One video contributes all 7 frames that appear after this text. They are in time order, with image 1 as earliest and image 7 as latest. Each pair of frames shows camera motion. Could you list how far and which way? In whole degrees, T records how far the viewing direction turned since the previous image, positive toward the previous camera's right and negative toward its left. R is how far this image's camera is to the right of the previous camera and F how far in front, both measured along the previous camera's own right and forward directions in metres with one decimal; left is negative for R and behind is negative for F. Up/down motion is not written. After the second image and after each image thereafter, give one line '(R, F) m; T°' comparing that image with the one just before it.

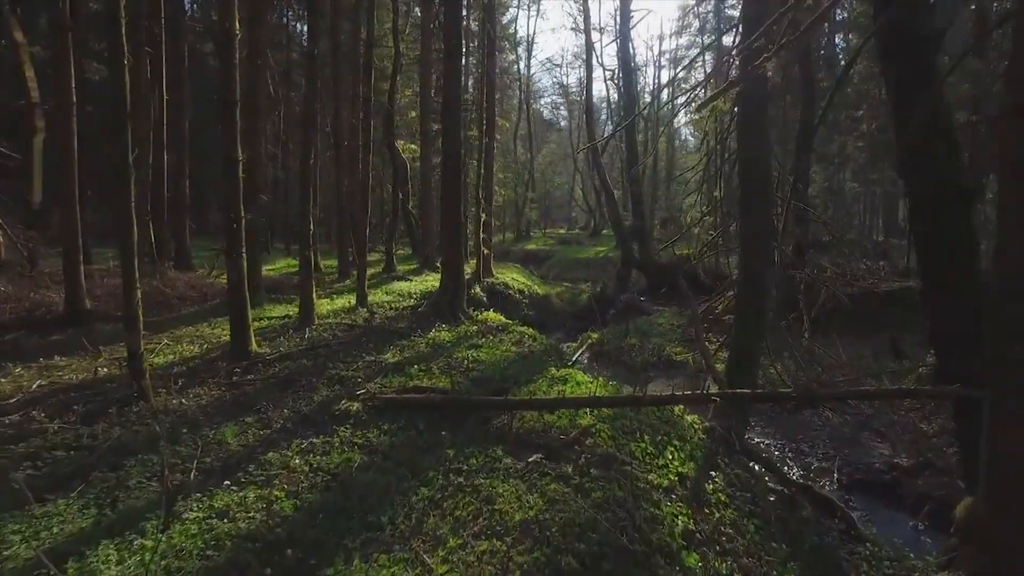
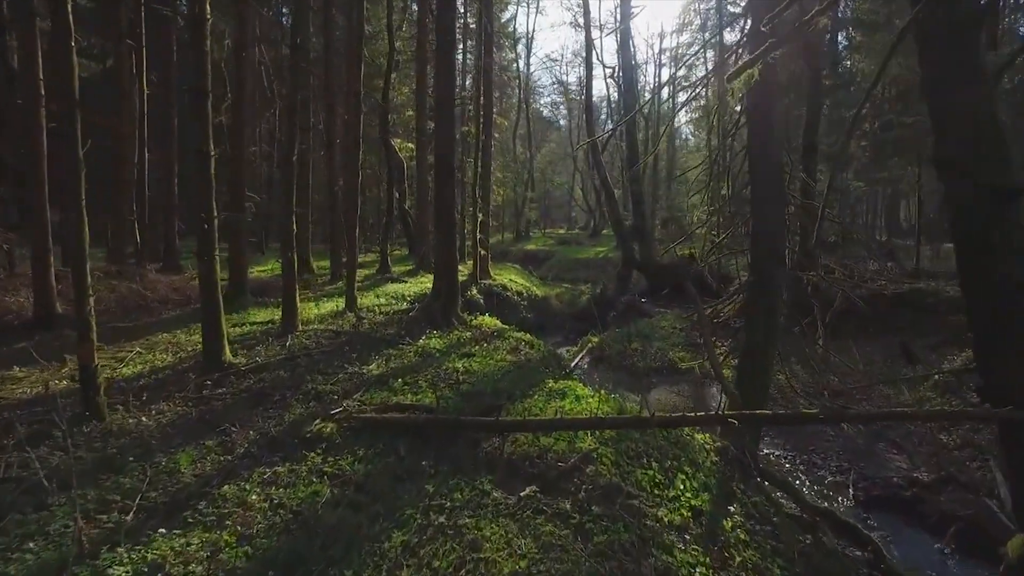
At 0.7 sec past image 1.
(+0.1, +0.7) m; 0°
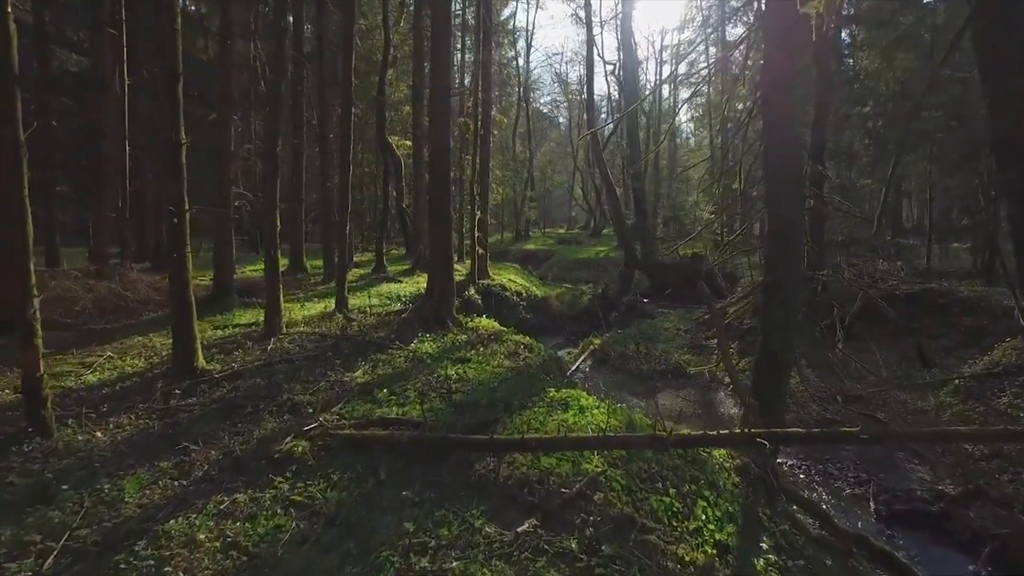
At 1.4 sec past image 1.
(0.0, +0.7) m; 0°
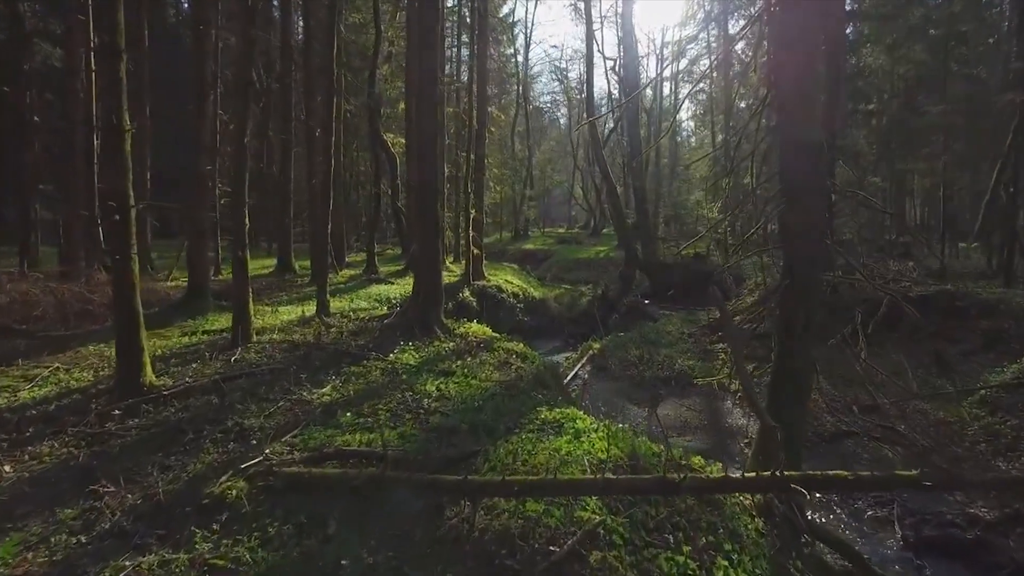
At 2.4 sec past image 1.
(+0.2, +1.0) m; 0°
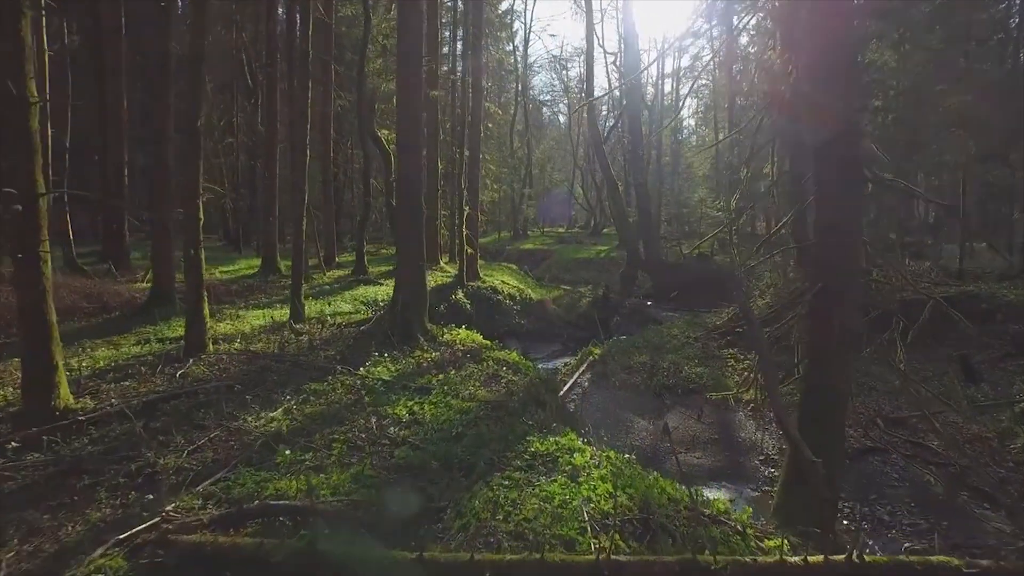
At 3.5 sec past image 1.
(+0.2, +1.2) m; 0°
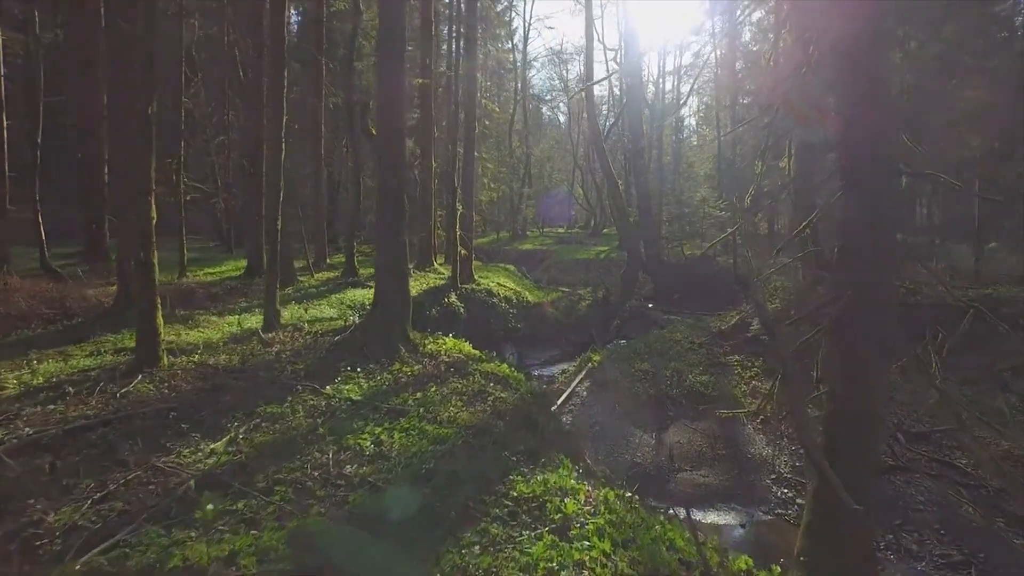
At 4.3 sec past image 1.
(+0.2, +0.9) m; 0°
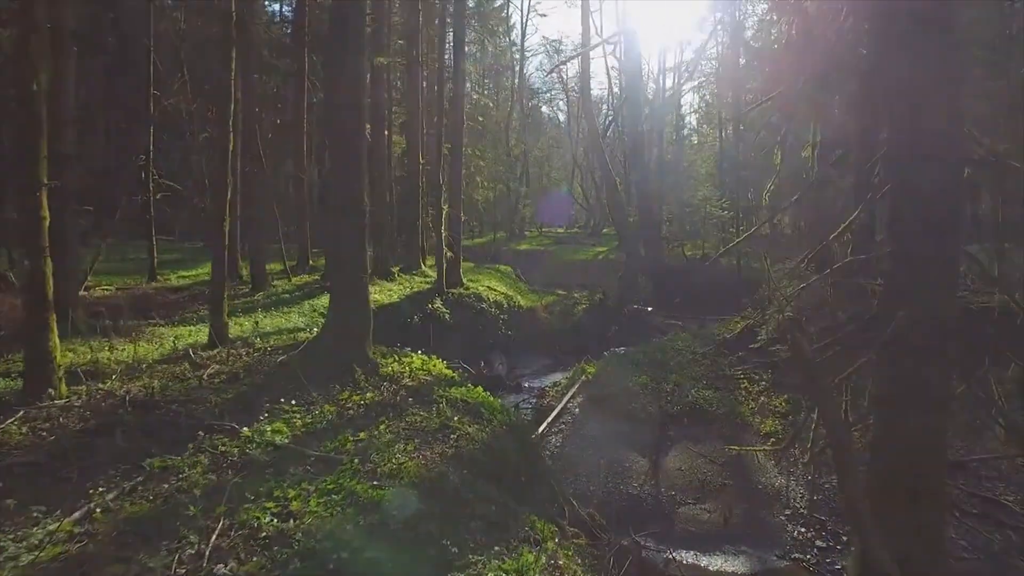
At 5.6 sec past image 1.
(+0.5, +1.4) m; 0°
